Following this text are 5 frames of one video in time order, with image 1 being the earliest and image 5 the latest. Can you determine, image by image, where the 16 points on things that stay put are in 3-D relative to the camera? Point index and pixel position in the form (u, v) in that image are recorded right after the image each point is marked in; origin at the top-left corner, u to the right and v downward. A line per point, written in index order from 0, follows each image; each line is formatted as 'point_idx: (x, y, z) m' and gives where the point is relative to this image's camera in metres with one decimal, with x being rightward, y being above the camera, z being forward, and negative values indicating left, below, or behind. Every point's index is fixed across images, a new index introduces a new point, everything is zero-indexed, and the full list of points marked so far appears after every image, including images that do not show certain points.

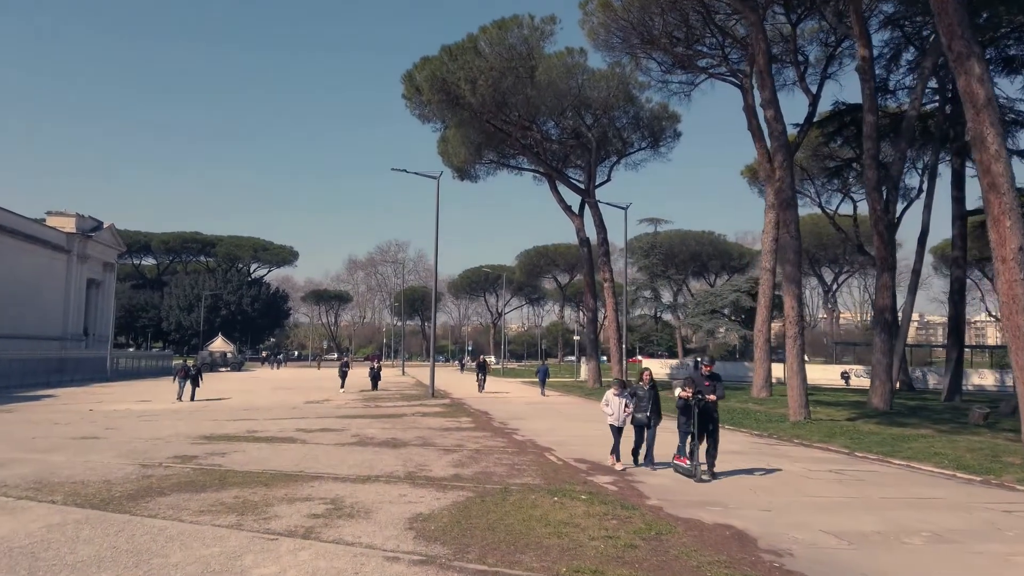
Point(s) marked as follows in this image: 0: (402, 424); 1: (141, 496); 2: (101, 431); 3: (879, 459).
0: (-2.3, -2.8, +16.0) m
1: (-3.6, -2.0, +7.5) m
2: (-7.7, -2.7, +14.6) m
3: (+5.5, -2.6, +11.7) m
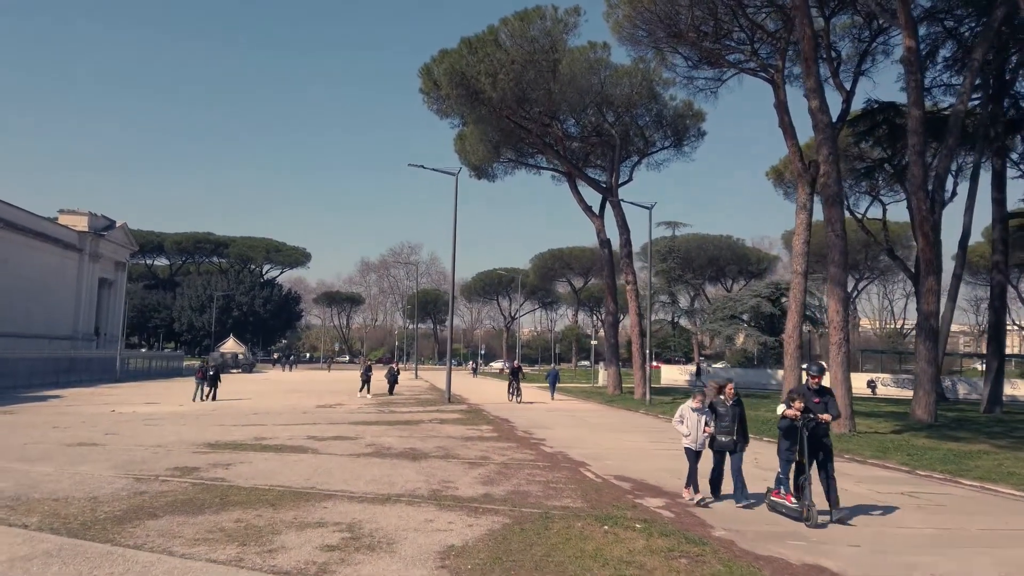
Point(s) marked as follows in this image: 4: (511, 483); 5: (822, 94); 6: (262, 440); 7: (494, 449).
0: (-1.8, -2.8, +15.0) m
1: (-3.2, -1.9, +6.5) m
2: (-7.3, -2.6, +13.7) m
3: (+5.9, -2.6, +10.6) m
4: (0.0, -2.2, +8.9) m
5: (+6.4, +4.0, +16.0) m
6: (-4.3, -2.6, +13.3) m
7: (-0.3, -2.5, +12.1) m
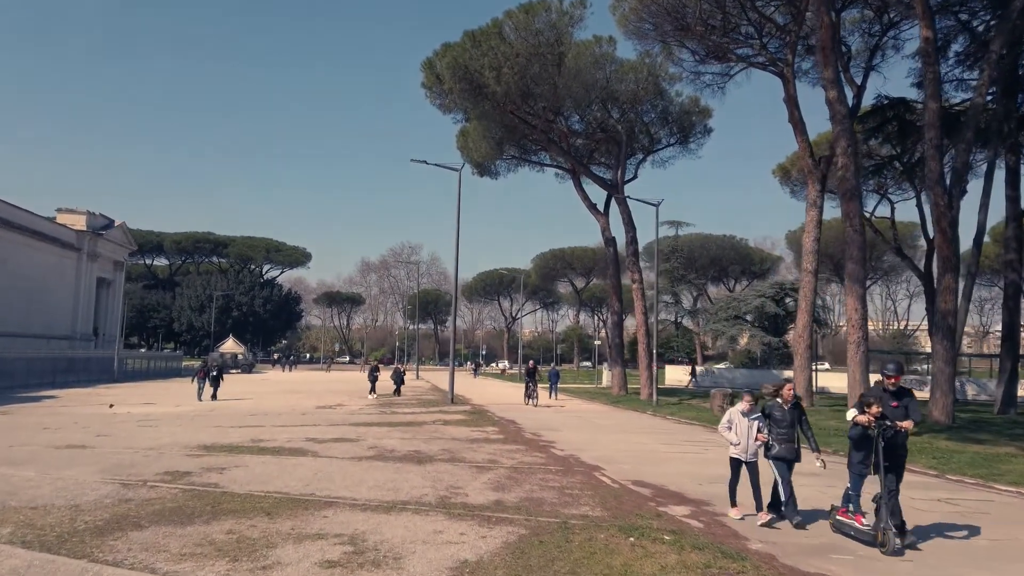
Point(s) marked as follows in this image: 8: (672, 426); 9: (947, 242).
0: (-1.7, -2.7, +14.4) m
1: (-3.1, -1.9, +6.0) m
2: (-7.1, -2.5, +13.2) m
3: (+6.1, -2.5, +10.0) m
4: (+0.1, -2.1, +8.3) m
5: (+6.5, +4.0, +15.4) m
6: (-4.1, -2.5, +12.7) m
7: (-0.2, -2.4, +11.6) m
8: (+3.6, -3.2, +17.7) m
9: (+10.5, +1.1, +18.8) m
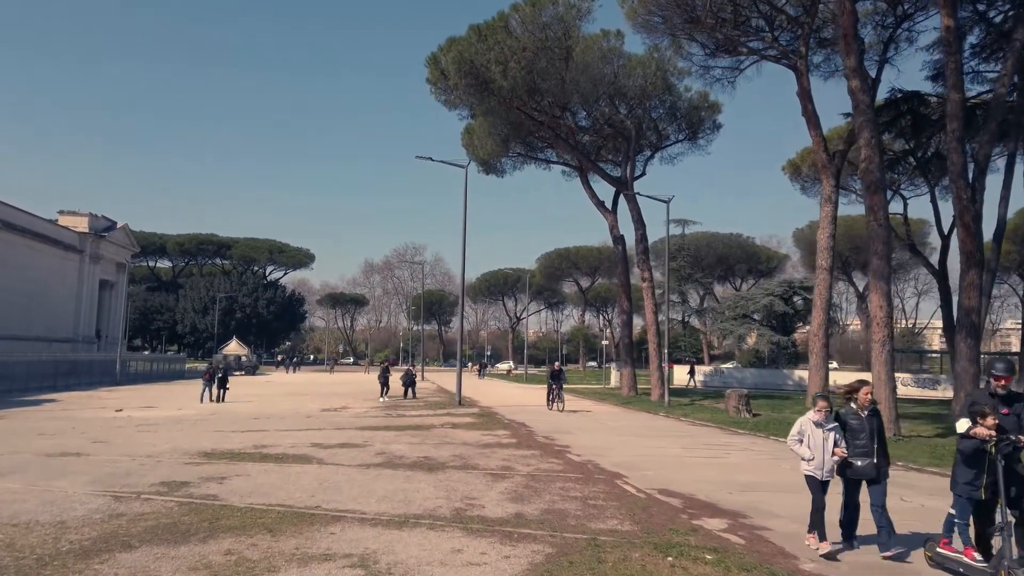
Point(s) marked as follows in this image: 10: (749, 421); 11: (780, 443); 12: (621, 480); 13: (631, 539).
0: (-1.4, -2.7, +13.9) m
1: (-2.9, -1.8, +5.5) m
2: (-6.9, -2.5, +12.6) m
3: (+6.3, -2.5, +9.5) m
4: (+0.3, -2.1, +7.8) m
5: (+6.7, +4.1, +14.9) m
6: (-3.9, -2.5, +12.2) m
7: (+0.1, -2.4, +11.0) m
8: (+3.9, -3.1, +17.1) m
9: (+10.7, +1.2, +18.2) m
10: (+6.1, -3.4, +19.8) m
11: (+5.0, -2.9, +14.5) m
12: (+1.3, -2.3, +9.2) m
13: (+0.9, -1.9, +6.0) m
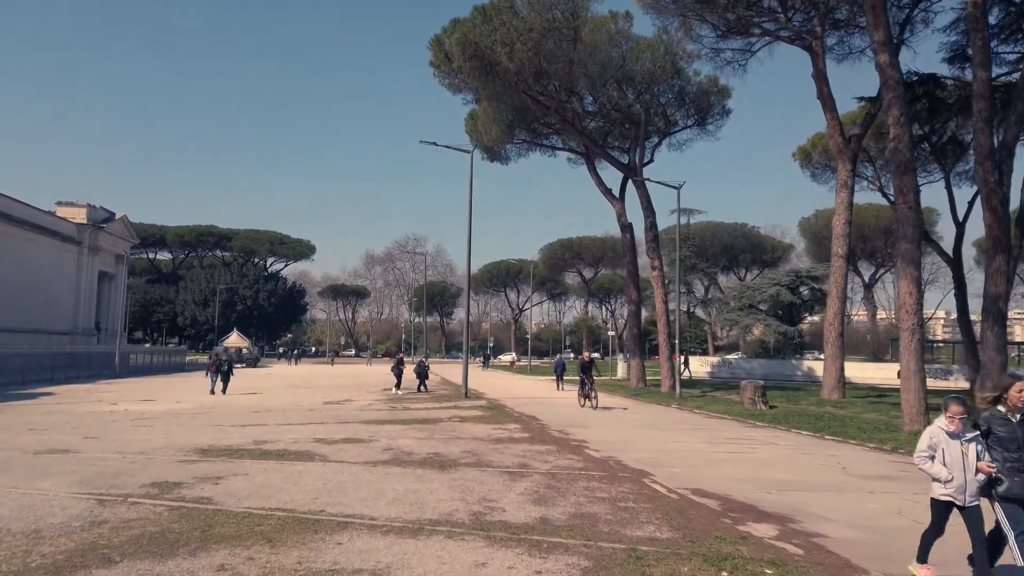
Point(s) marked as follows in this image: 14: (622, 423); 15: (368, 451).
0: (-1.2, -2.5, +13.3) m
1: (-2.7, -1.7, +4.8) m
2: (-6.7, -2.4, +12.0) m
3: (+6.5, -2.3, +8.8) m
4: (+0.5, -1.9, +7.1) m
5: (+6.9, +4.4, +14.1) m
6: (-3.7, -2.3, +11.5) m
7: (+0.3, -2.2, +10.4) m
8: (+4.1, -2.8, +16.5) m
9: (+10.9, +1.5, +17.5) m
10: (+6.3, -3.1, +19.2) m
11: (+5.2, -2.6, +13.8) m
12: (+1.5, -2.1, +8.5) m
13: (+1.1, -1.8, +5.3) m
14: (+2.2, -2.6, +15.3) m
15: (-2.0, -2.2, +10.7) m
